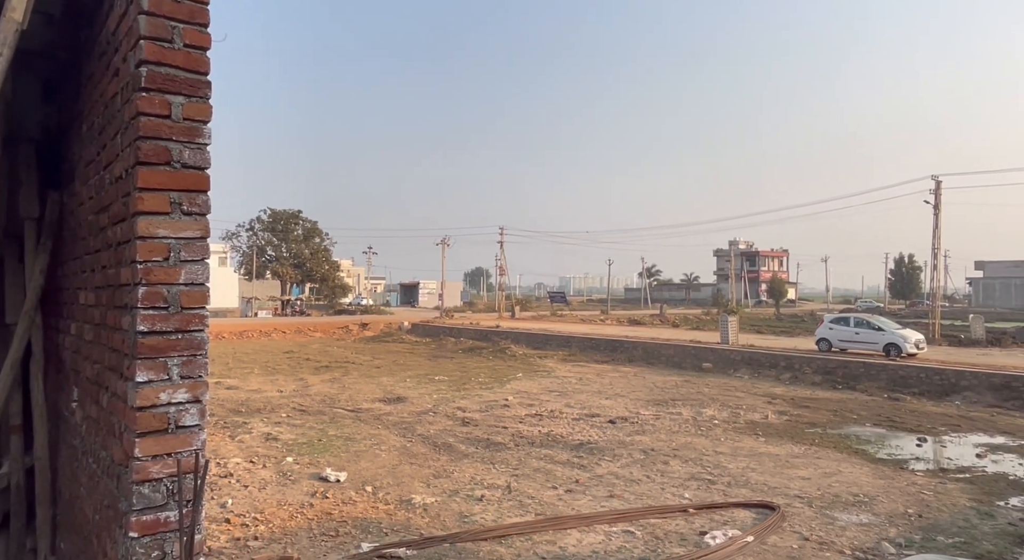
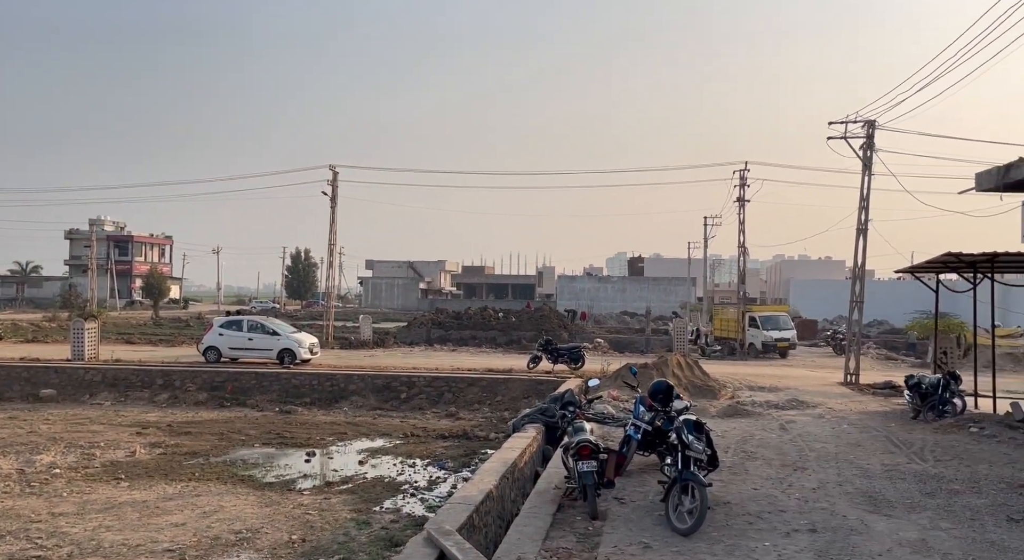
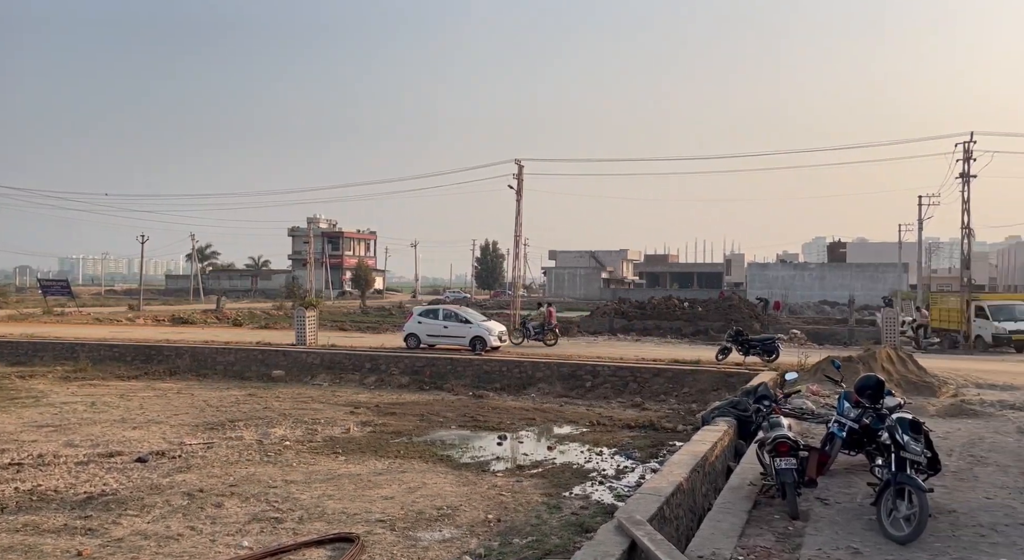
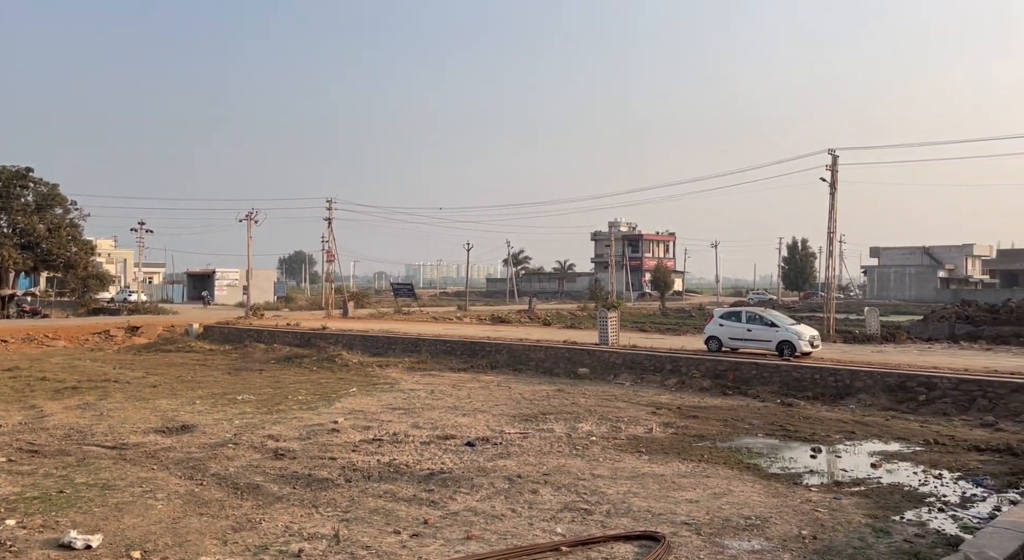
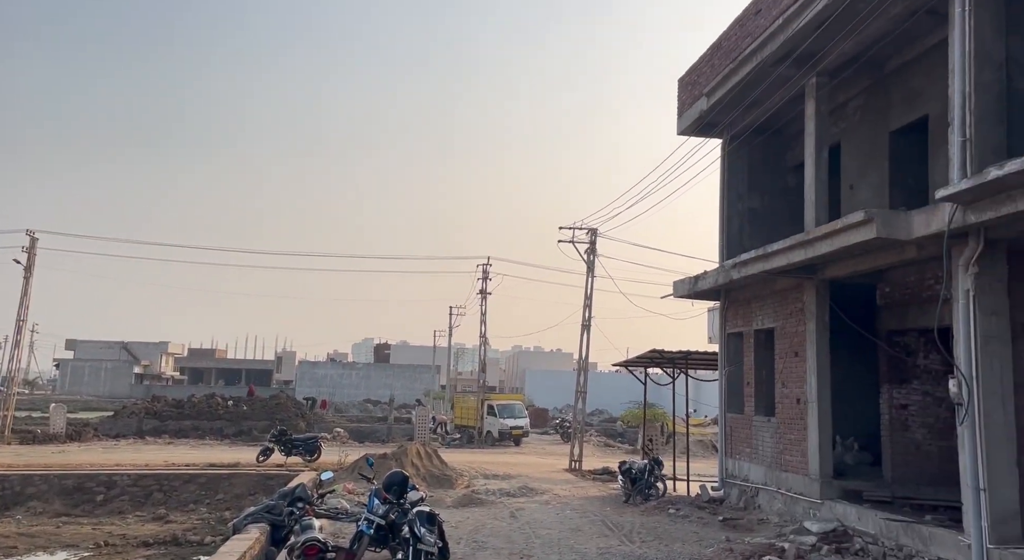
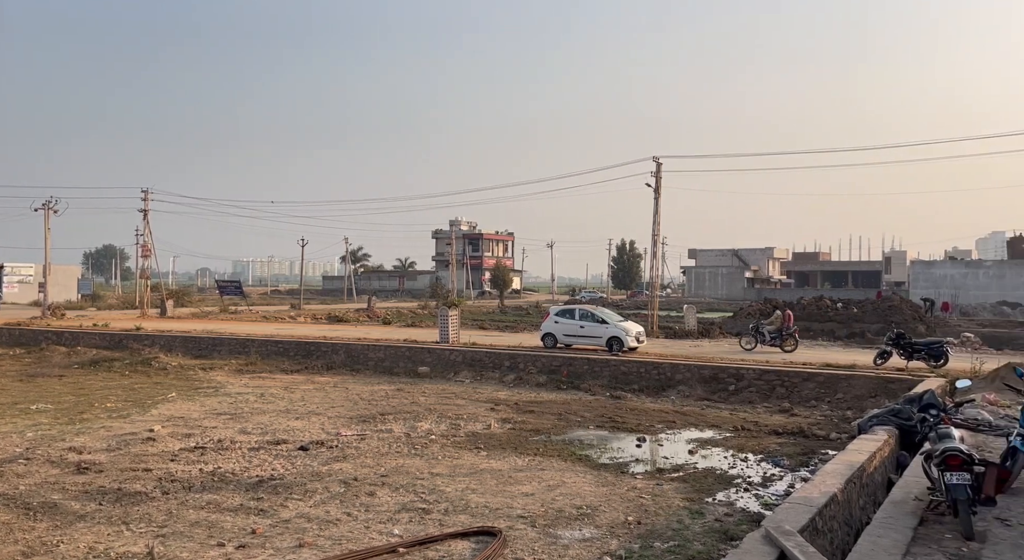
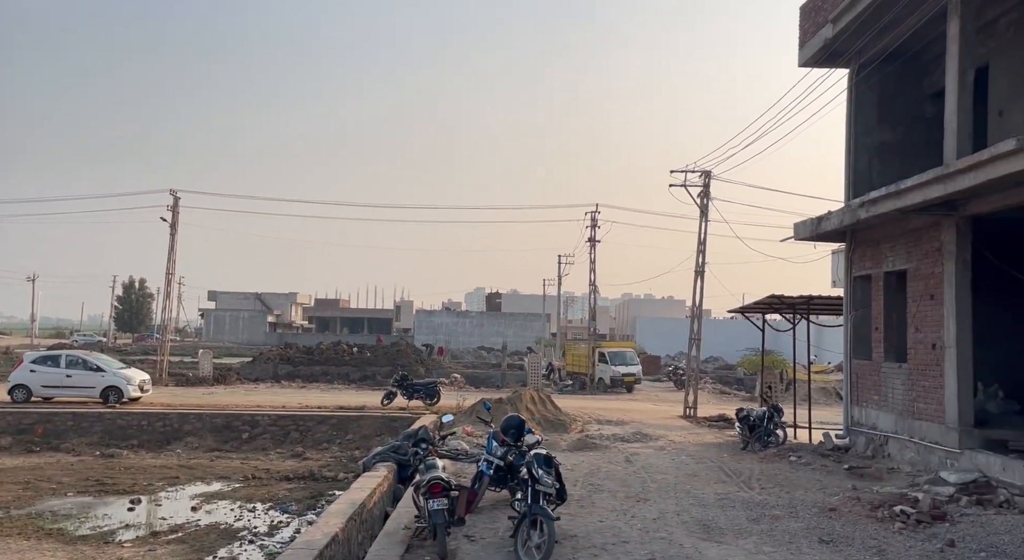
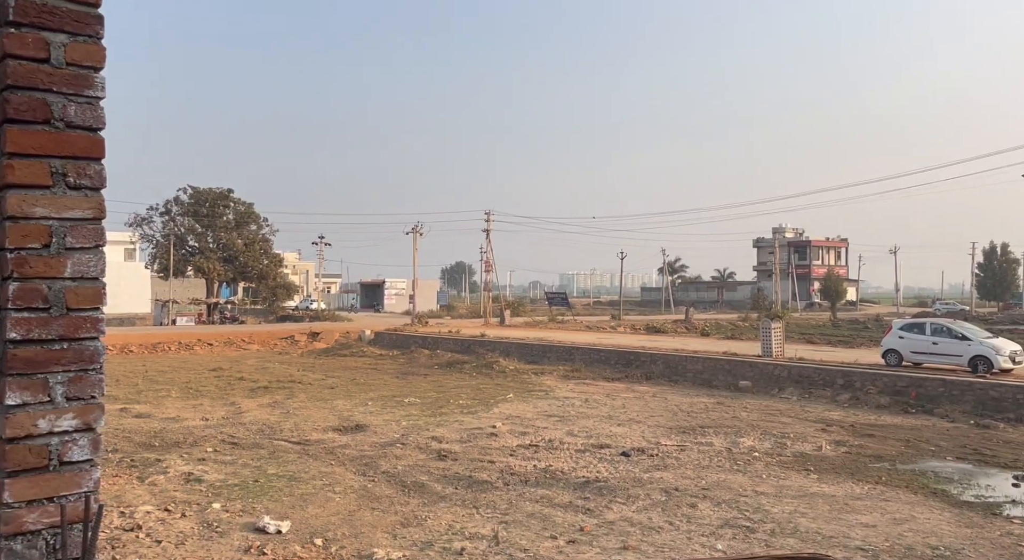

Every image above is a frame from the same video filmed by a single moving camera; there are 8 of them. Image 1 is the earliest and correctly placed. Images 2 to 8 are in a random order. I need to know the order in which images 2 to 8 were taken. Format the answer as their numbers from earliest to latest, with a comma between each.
8, 4, 6, 3, 2, 7, 5
